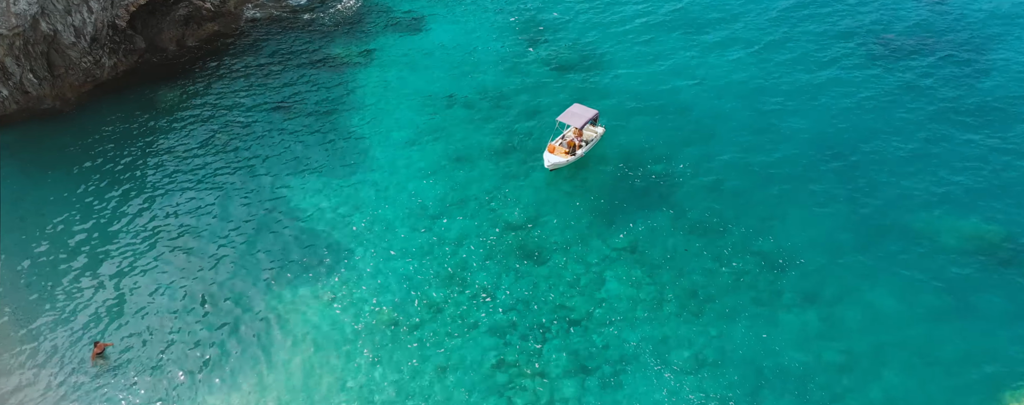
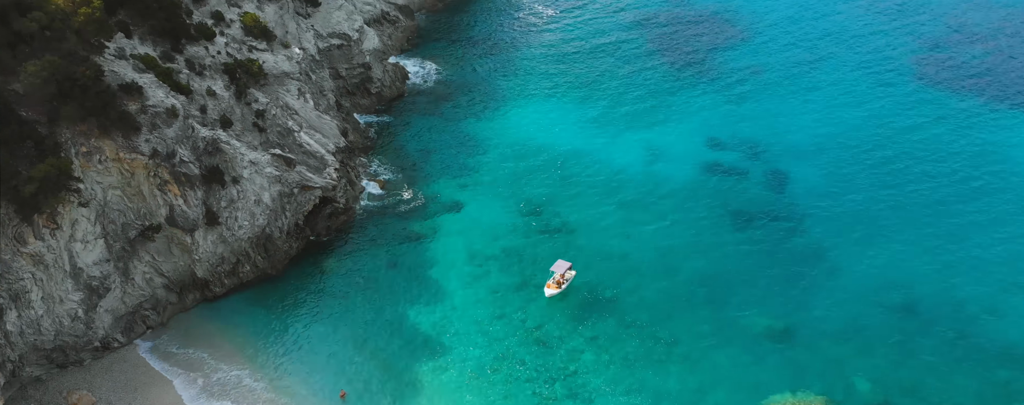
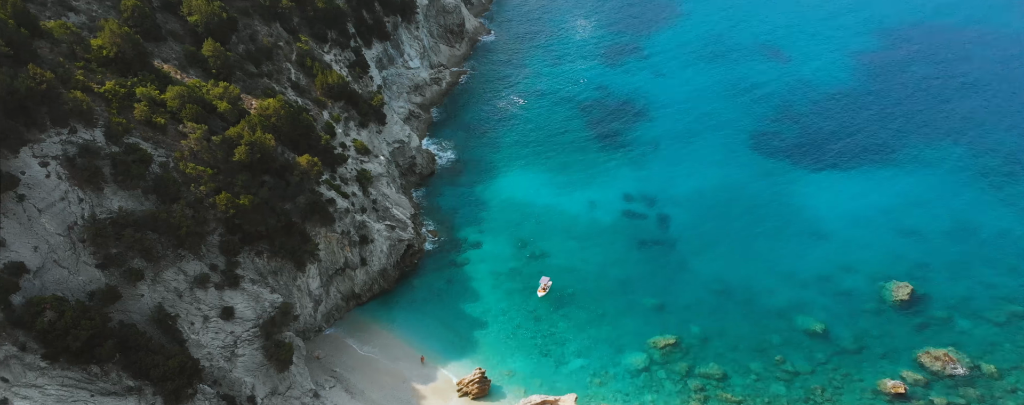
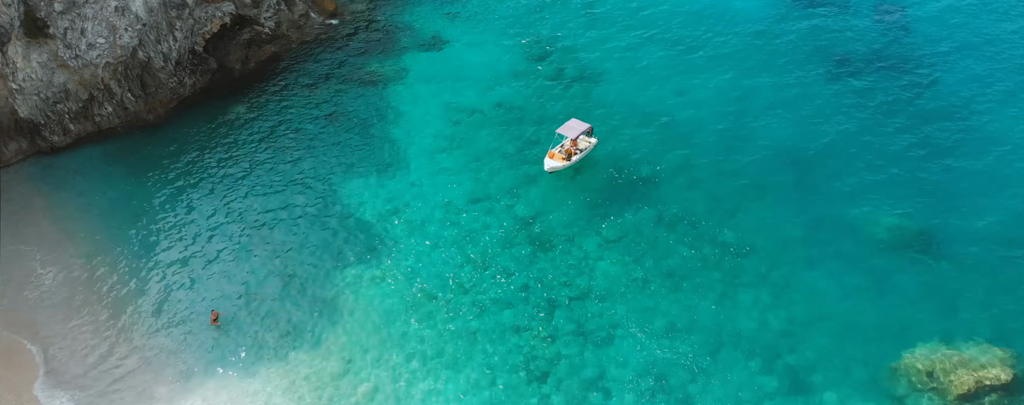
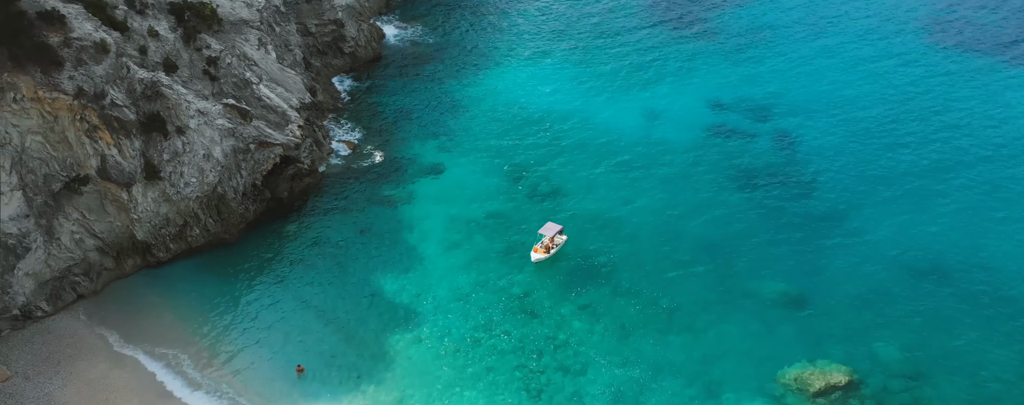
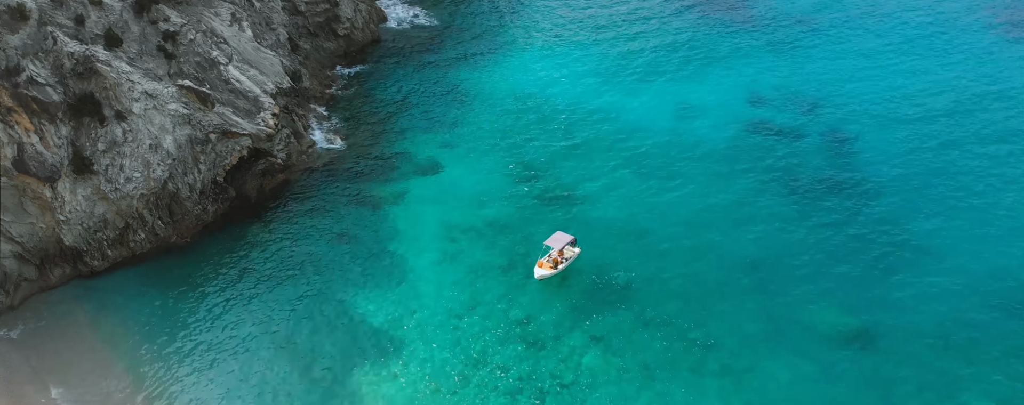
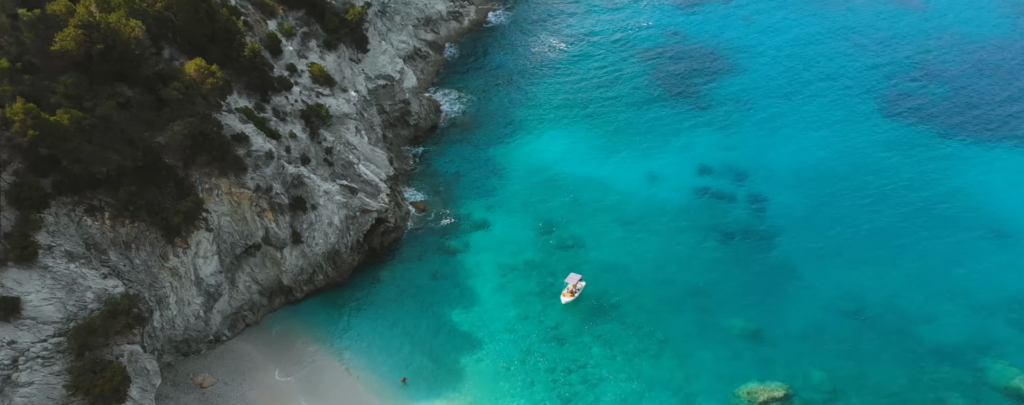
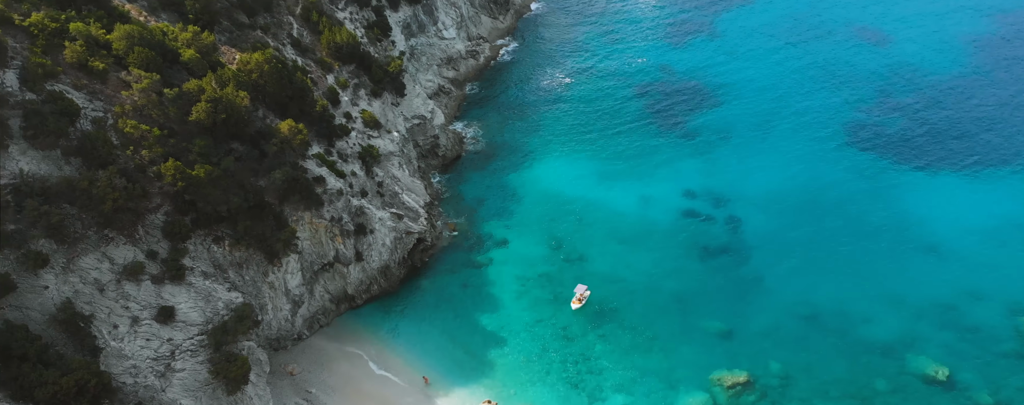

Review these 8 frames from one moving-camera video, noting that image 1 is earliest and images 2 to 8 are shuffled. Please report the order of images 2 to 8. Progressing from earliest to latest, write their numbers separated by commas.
4, 6, 5, 2, 7, 8, 3
